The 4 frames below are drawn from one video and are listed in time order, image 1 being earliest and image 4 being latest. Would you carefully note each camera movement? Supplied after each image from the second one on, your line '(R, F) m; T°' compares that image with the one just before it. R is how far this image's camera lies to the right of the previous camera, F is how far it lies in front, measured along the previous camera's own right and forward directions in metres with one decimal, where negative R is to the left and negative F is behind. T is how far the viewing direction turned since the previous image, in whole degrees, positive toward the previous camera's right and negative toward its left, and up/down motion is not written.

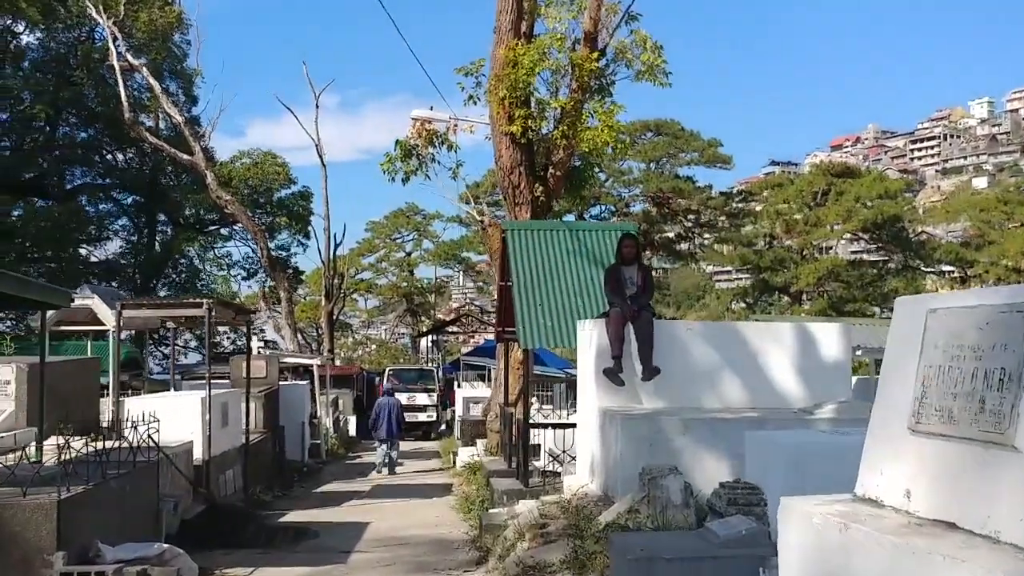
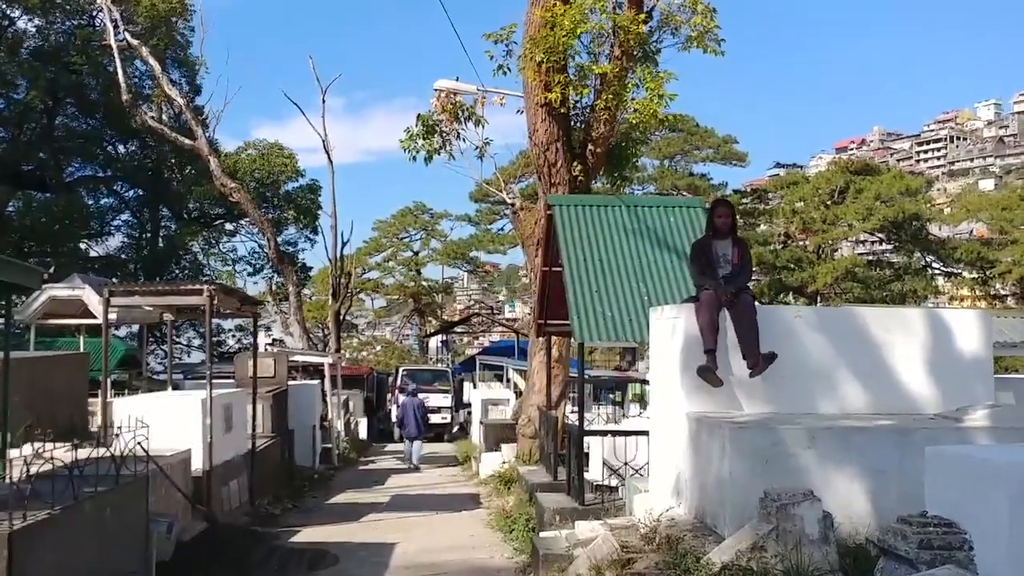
(-0.5, +1.7) m; 0°
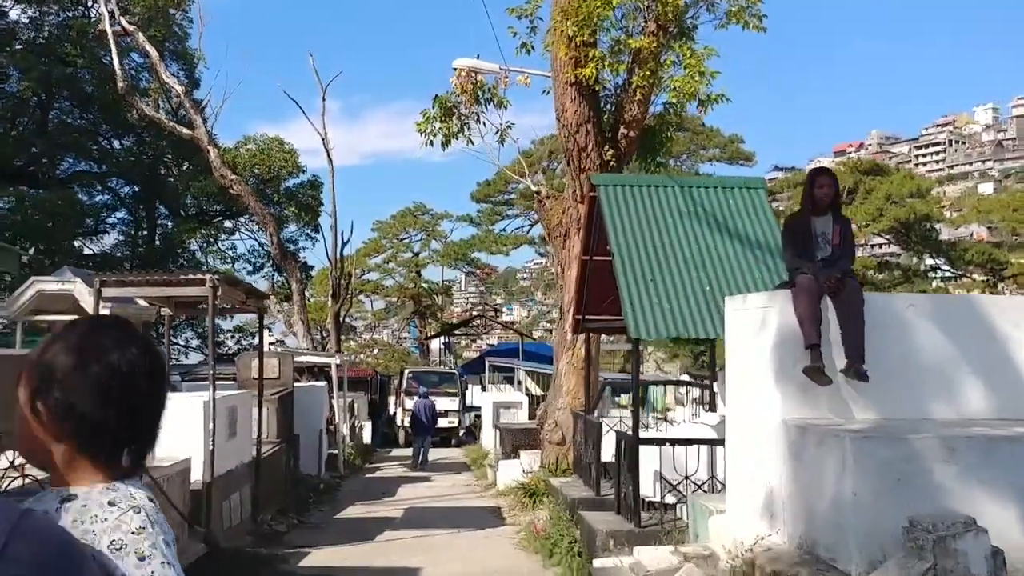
(-0.4, +1.2) m; 0°
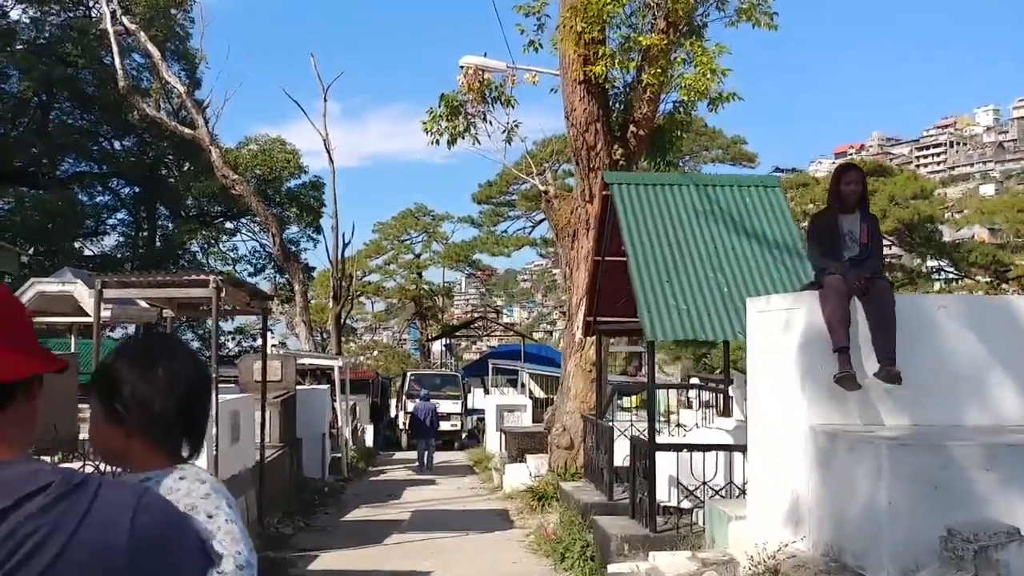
(-0.1, +0.2) m; 0°
